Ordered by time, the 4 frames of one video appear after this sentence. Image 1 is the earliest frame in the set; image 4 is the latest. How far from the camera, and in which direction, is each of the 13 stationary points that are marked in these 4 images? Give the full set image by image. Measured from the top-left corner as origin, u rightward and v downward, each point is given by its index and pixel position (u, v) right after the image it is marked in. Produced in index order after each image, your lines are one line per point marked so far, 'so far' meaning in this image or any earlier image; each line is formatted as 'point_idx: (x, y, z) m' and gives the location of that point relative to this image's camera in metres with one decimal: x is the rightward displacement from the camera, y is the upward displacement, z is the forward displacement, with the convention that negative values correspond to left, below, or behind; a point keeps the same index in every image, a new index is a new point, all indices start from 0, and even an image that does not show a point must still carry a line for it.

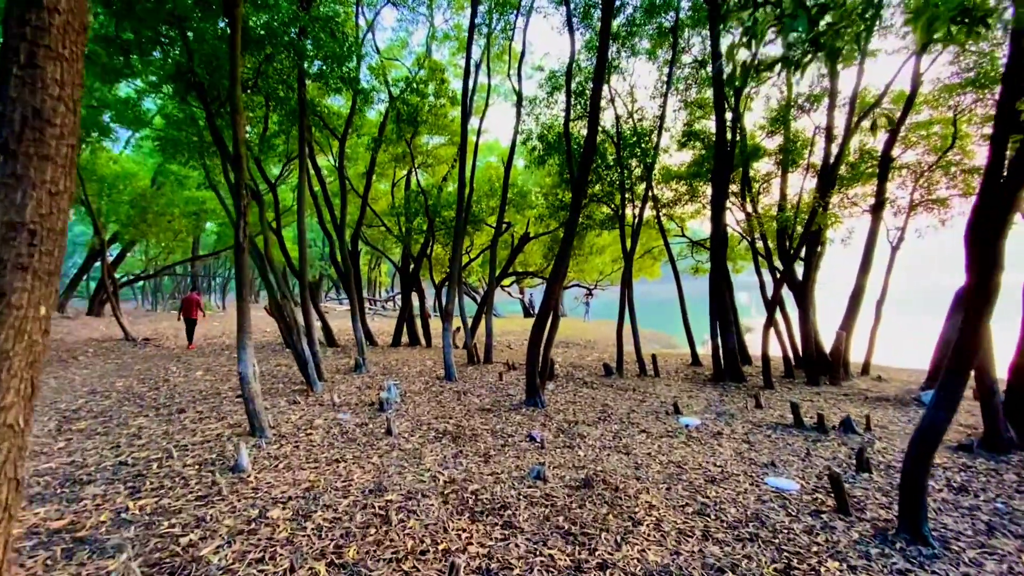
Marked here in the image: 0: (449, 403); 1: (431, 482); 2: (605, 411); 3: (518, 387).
0: (-0.9, -1.6, +6.2) m
1: (-0.6, -1.5, +3.6) m
2: (+1.2, -1.7, +6.1) m
3: (+0.1, -1.6, +7.4) m
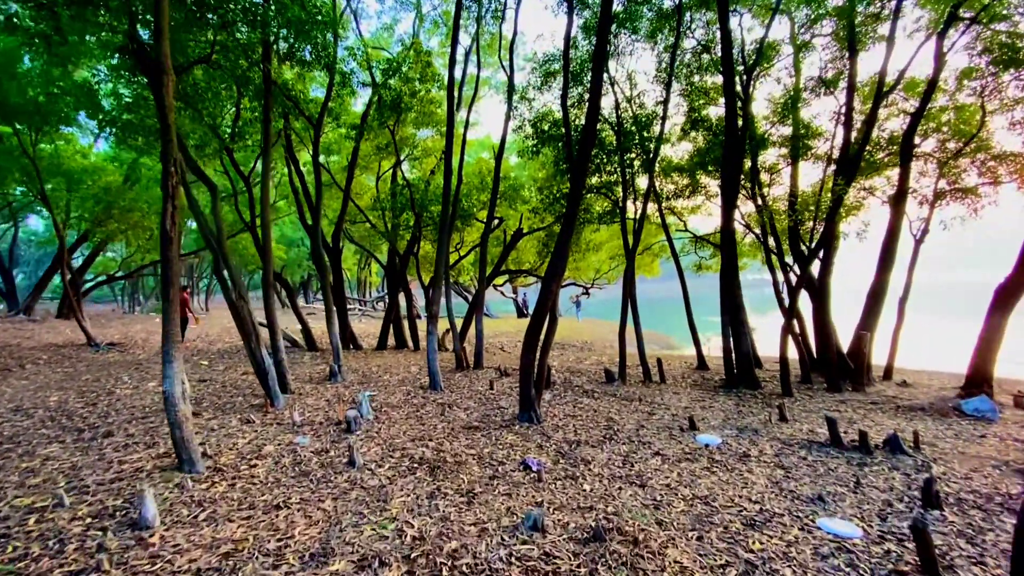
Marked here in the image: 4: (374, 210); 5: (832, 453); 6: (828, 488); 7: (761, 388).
0: (-1.0, -1.6, +5.4) m
1: (-0.7, -1.5, +2.7) m
2: (+1.1, -1.6, +5.3) m
3: (0.0, -1.6, +6.6) m
4: (-4.2, +2.4, +14.0) m
5: (+3.2, -1.7, +4.6) m
6: (+2.6, -1.7, +3.8) m
7: (+4.2, -1.7, +7.8) m
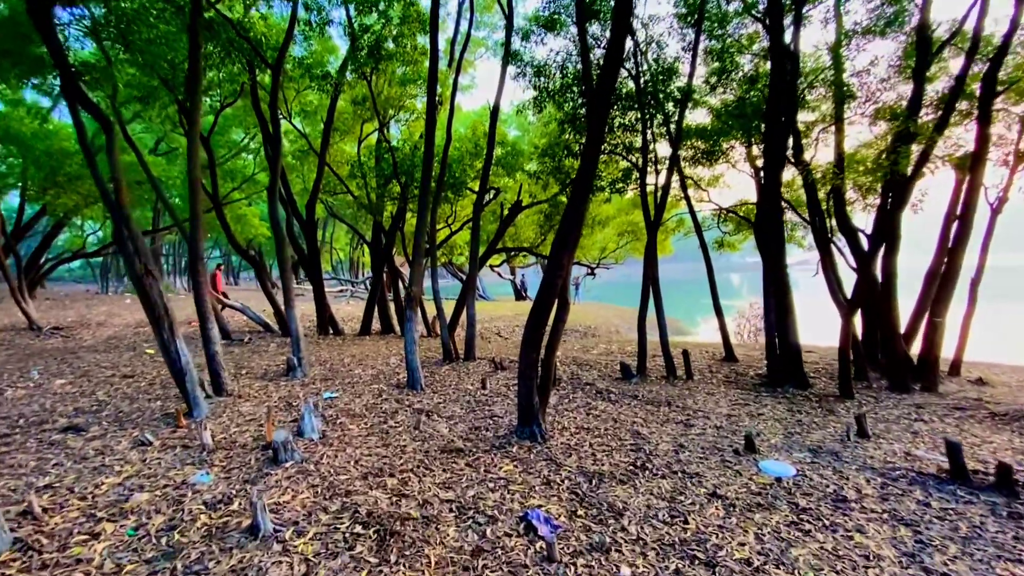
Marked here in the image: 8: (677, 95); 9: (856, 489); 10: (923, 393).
0: (-1.0, -1.3, +4.0) m
1: (-0.7, -1.4, +1.4) m
2: (+1.1, -1.4, +3.9) m
3: (-0.1, -1.3, +5.2) m
4: (-4.3, +3.0, +12.5) m
5: (+3.2, -1.5, +3.2) m
6: (+2.6, -1.5, +2.5) m
7: (+4.2, -1.4, +6.4) m
8: (+3.2, +3.8, +8.8) m
9: (+2.5, -1.5, +3.3) m
10: (+5.7, -1.5, +6.4) m
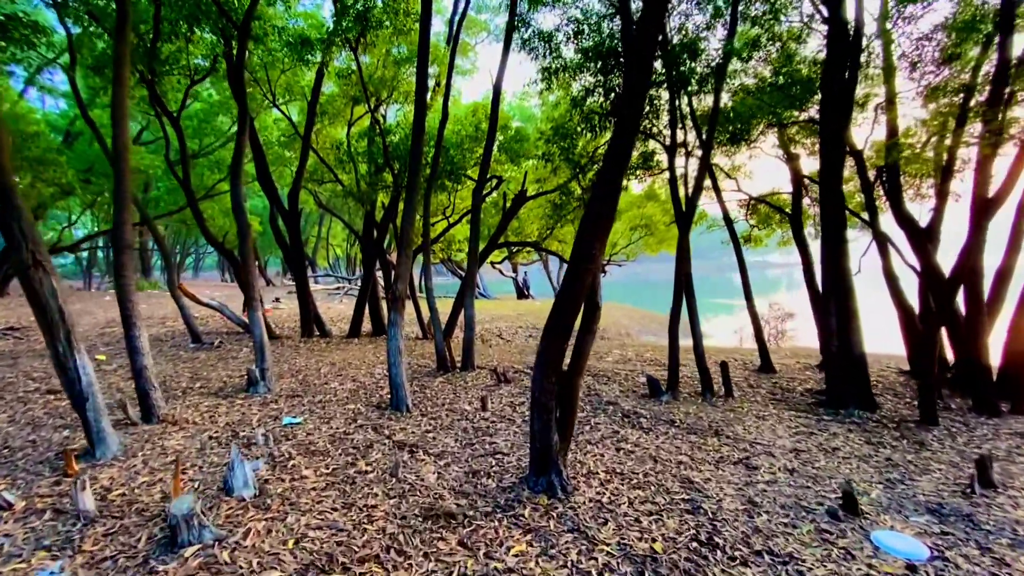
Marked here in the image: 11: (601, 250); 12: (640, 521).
0: (-0.9, -1.3, +2.9) m
1: (-0.6, -1.4, +0.3) m
2: (+1.2, -1.4, +2.8) m
3: (0.0, -1.3, +4.1) m
4: (-4.2, +3.0, +11.4) m
5: (+3.2, -1.5, +2.1) m
6: (+2.7, -1.5, +1.4) m
7: (+4.2, -1.4, +5.3) m
8: (+3.3, +3.8, +7.7) m
9: (+2.6, -1.5, +2.2) m
10: (+5.8, -1.5, +5.3) m
11: (+0.6, +0.3, +3.1) m
12: (+0.8, -1.4, +2.8) m
